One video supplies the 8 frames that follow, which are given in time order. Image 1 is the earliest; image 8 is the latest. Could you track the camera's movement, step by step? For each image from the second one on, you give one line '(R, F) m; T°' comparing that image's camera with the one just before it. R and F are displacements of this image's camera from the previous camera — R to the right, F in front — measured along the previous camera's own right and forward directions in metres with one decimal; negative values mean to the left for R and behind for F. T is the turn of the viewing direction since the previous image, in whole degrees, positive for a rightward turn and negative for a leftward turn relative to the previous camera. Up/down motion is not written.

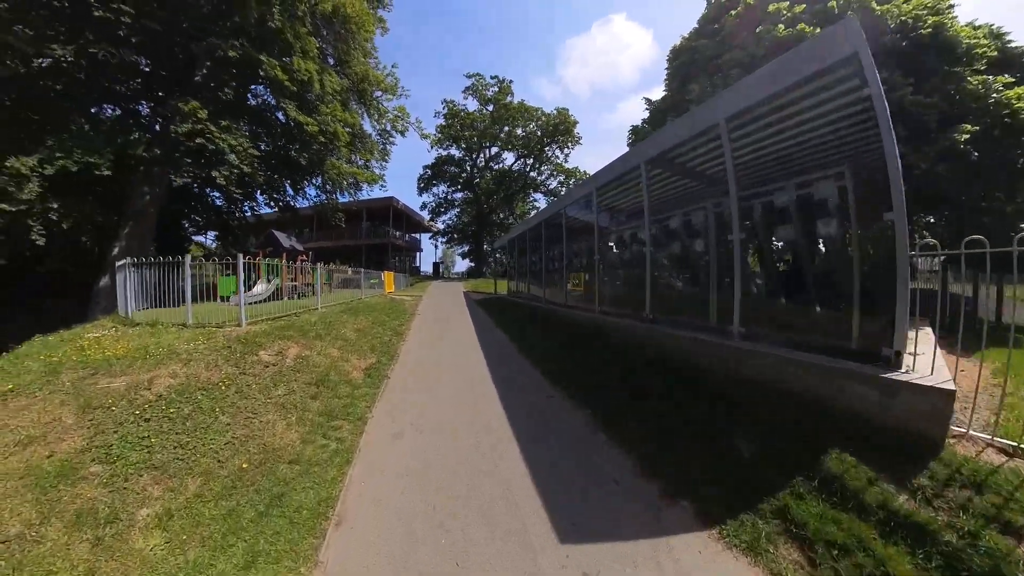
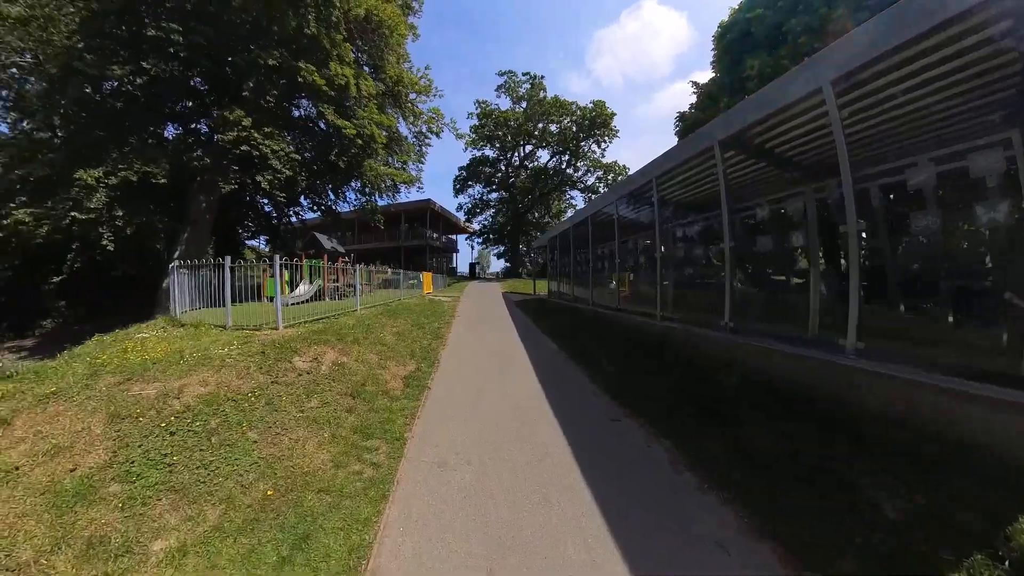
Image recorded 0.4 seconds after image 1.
(-0.3, +0.7) m; -5°
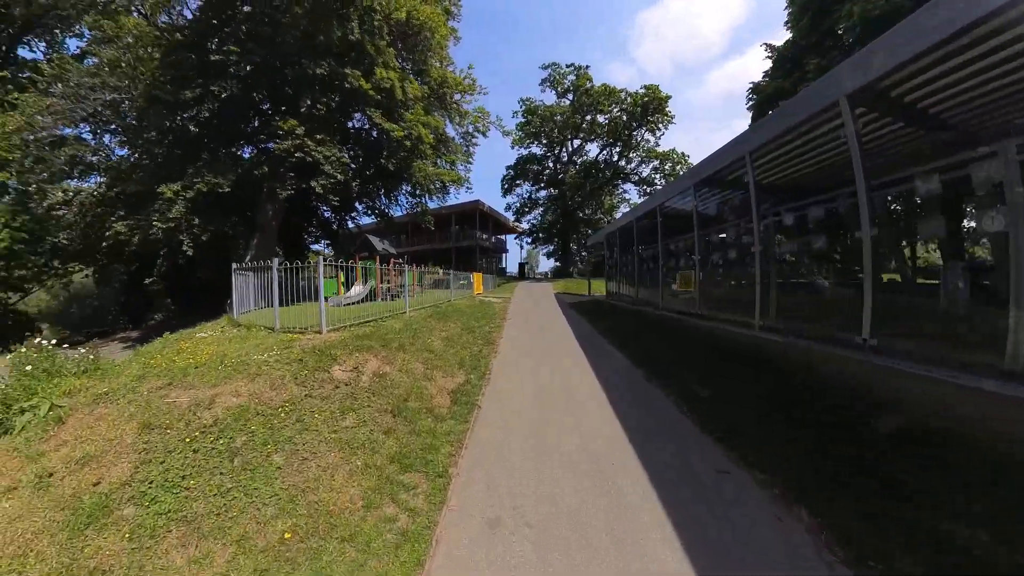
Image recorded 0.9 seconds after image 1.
(-0.2, +0.9) m; -8°
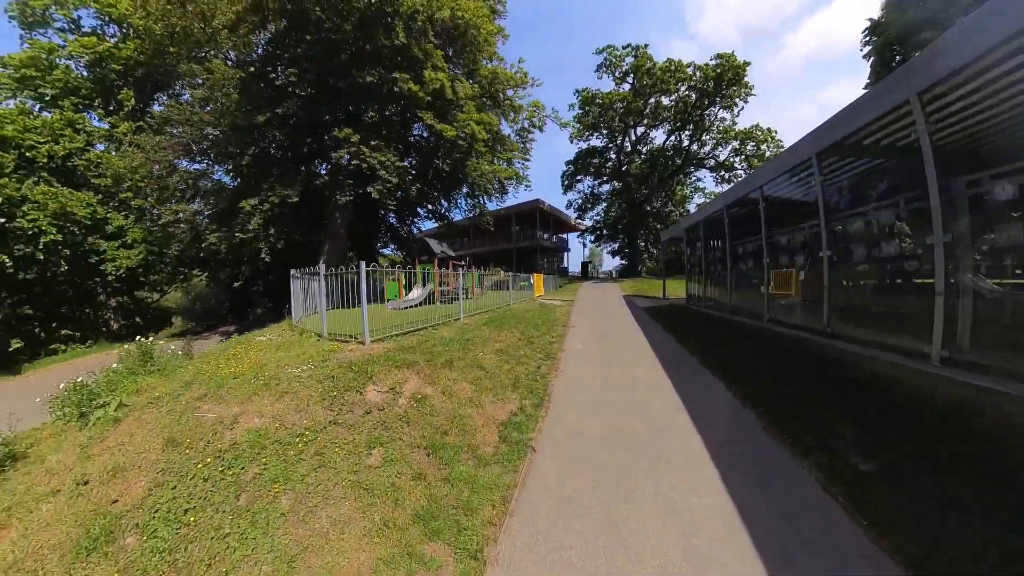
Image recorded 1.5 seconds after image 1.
(0.0, +1.0) m; -10°
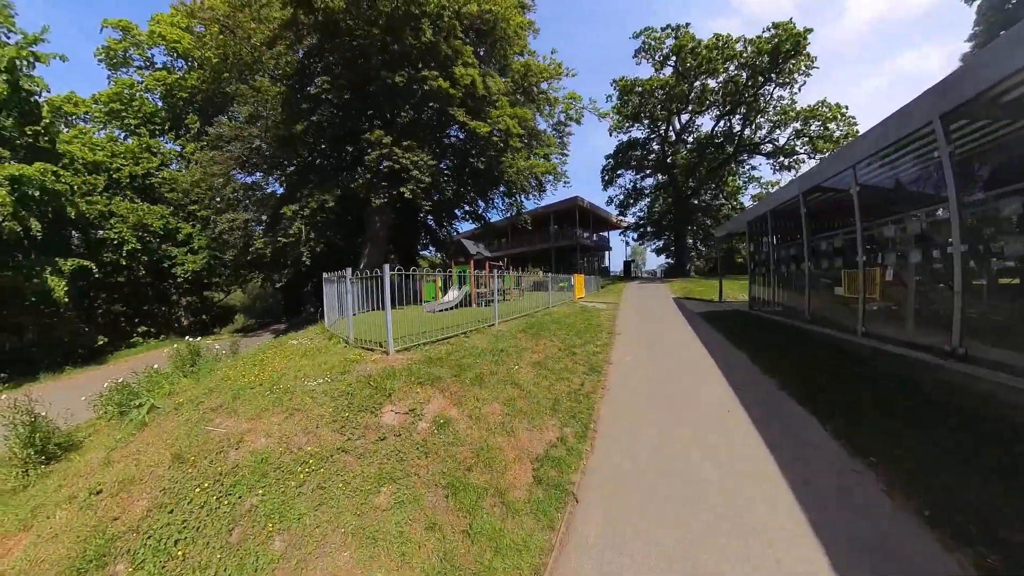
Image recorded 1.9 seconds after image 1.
(0.0, +0.7) m; -6°
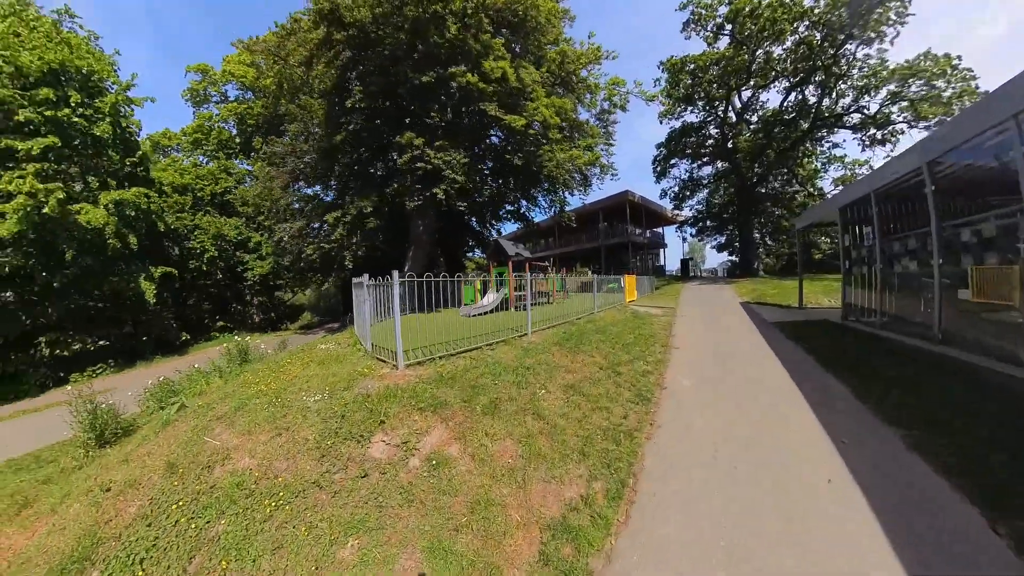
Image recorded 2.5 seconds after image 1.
(+0.3, +0.8) m; -8°
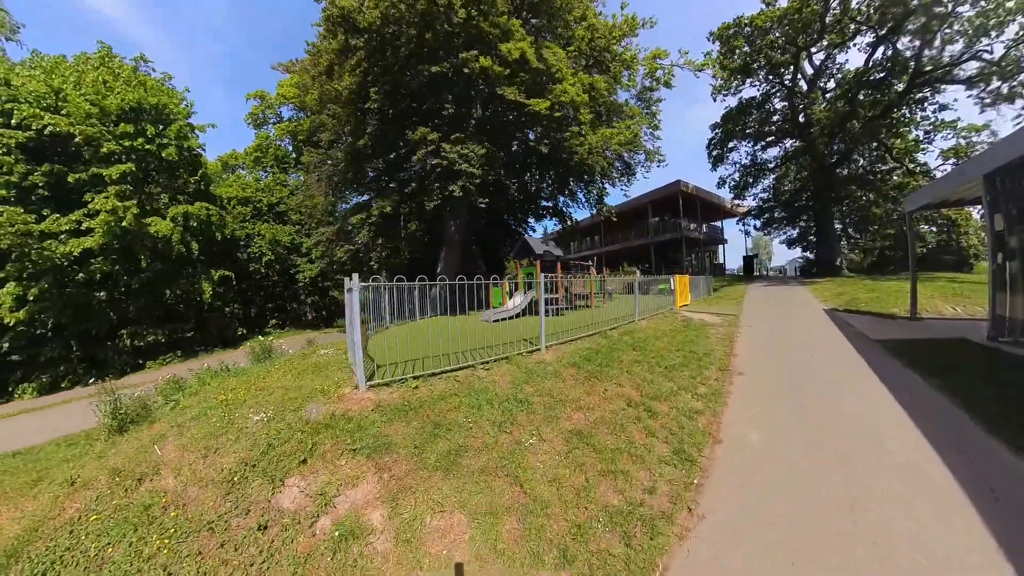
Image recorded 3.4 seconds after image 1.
(+0.6, +1.2) m; -8°
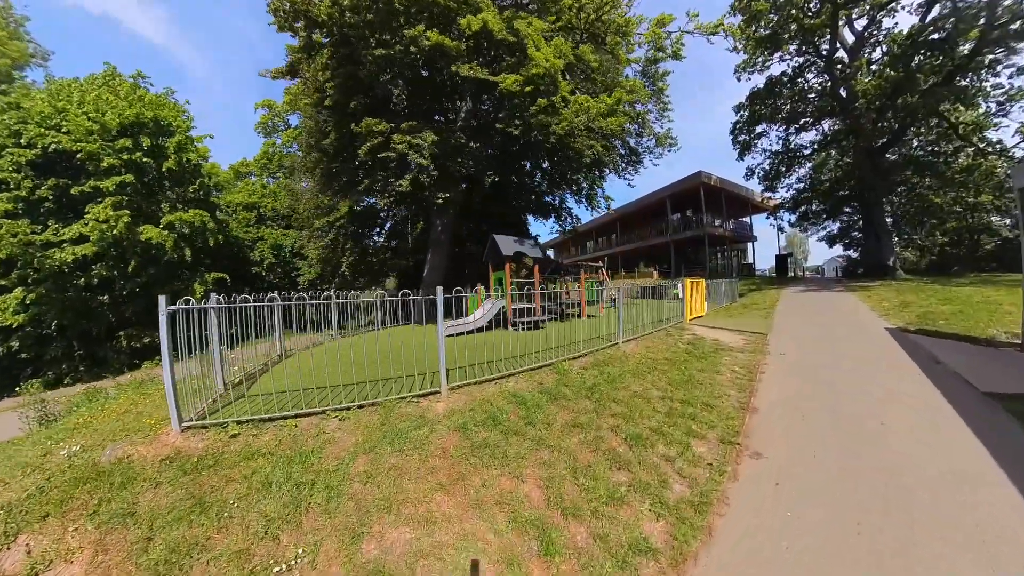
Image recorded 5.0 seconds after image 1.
(+1.4, +1.9) m; -4°
